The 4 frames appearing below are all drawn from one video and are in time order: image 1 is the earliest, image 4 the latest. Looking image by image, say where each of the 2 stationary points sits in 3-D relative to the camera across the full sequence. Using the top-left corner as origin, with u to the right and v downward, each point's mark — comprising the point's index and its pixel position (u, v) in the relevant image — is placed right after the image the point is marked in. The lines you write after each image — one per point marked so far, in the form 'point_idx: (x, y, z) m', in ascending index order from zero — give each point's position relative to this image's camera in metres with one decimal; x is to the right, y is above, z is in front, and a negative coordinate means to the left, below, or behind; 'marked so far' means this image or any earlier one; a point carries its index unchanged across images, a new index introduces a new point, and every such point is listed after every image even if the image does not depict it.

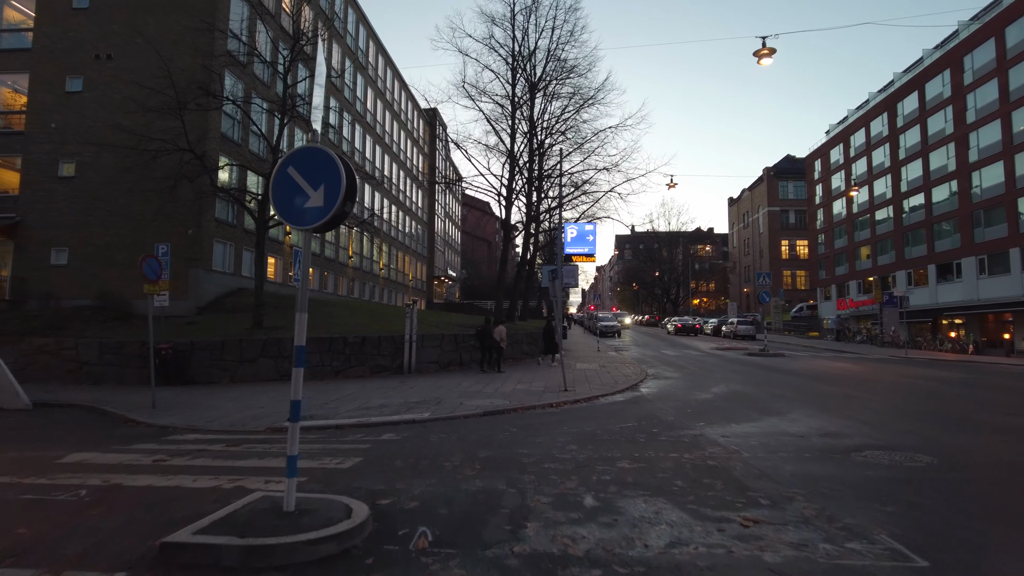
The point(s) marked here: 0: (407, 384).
0: (-2.5, -2.3, +15.5) m
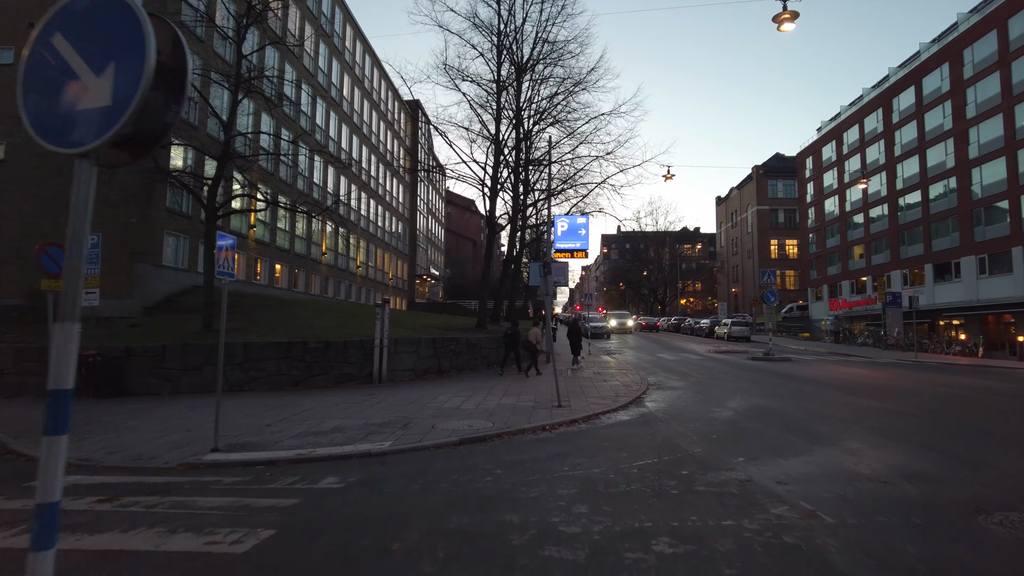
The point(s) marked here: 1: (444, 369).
0: (-2.9, -2.3, +13.4) m
1: (-1.9, -2.2, +17.5) m
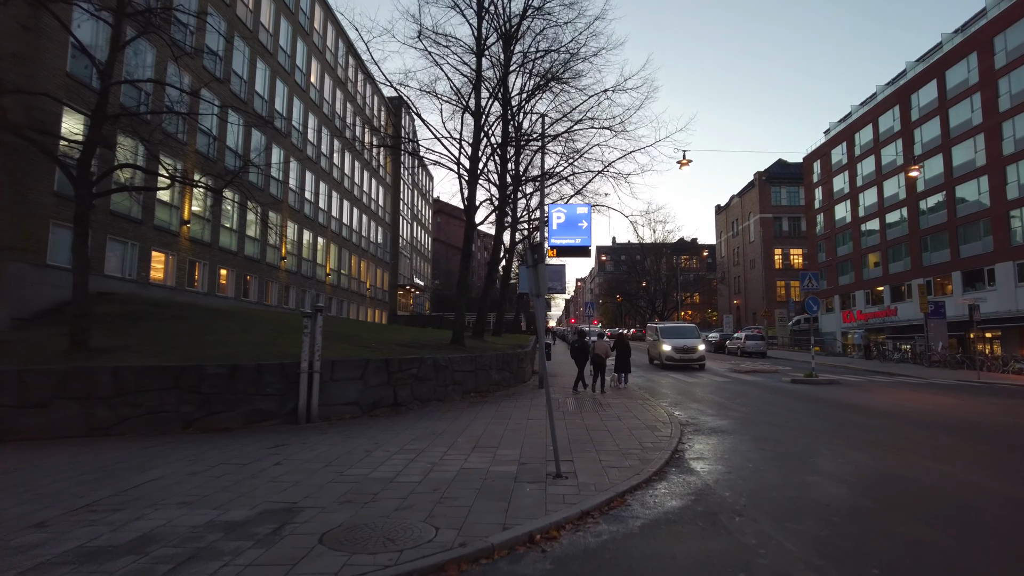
0: (-3.2, -2.3, +9.1) m
1: (-2.2, -2.3, +13.2) m
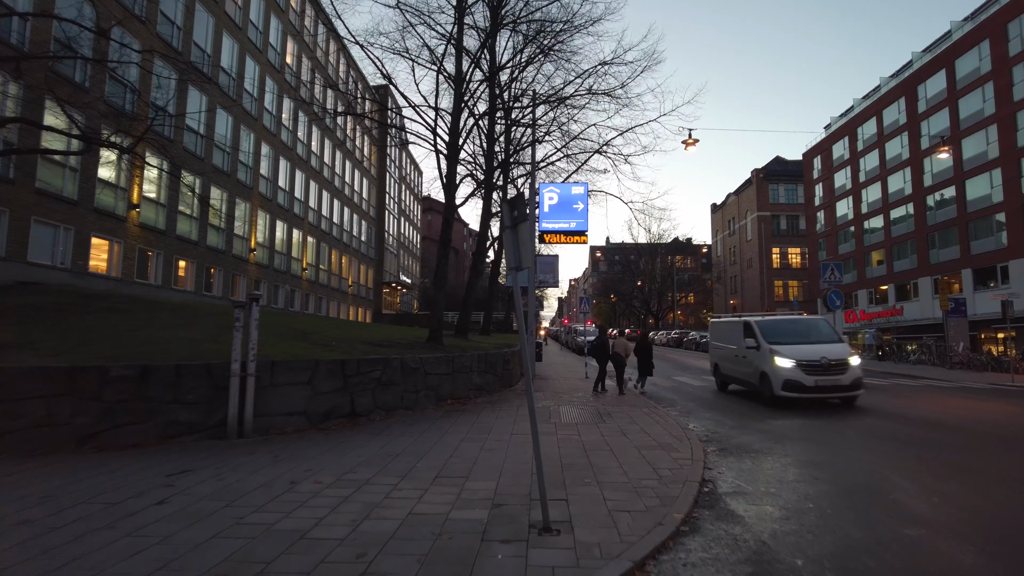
0: (-3.5, -2.0, +6.9) m
1: (-2.5, -2.1, +11.0) m
